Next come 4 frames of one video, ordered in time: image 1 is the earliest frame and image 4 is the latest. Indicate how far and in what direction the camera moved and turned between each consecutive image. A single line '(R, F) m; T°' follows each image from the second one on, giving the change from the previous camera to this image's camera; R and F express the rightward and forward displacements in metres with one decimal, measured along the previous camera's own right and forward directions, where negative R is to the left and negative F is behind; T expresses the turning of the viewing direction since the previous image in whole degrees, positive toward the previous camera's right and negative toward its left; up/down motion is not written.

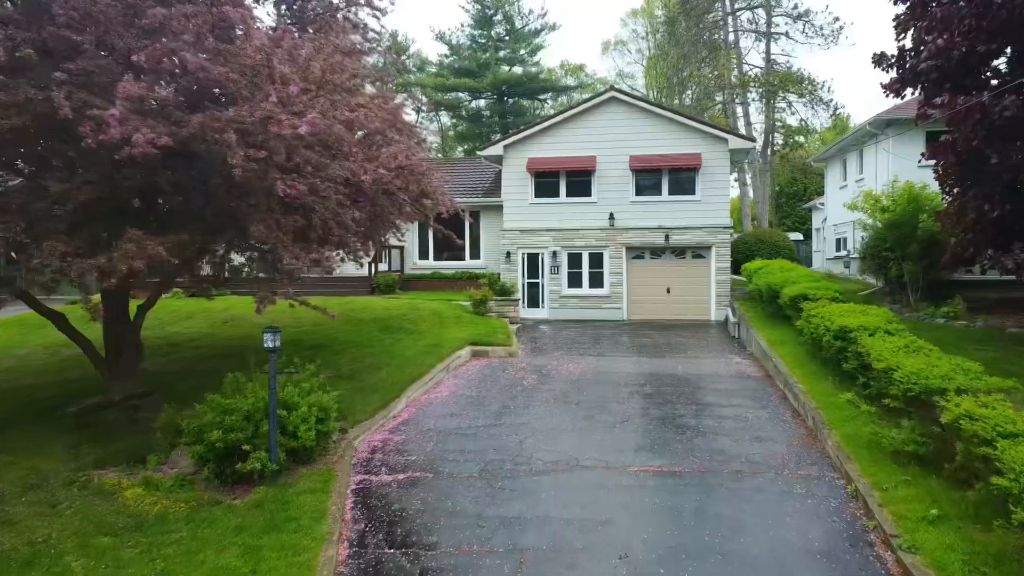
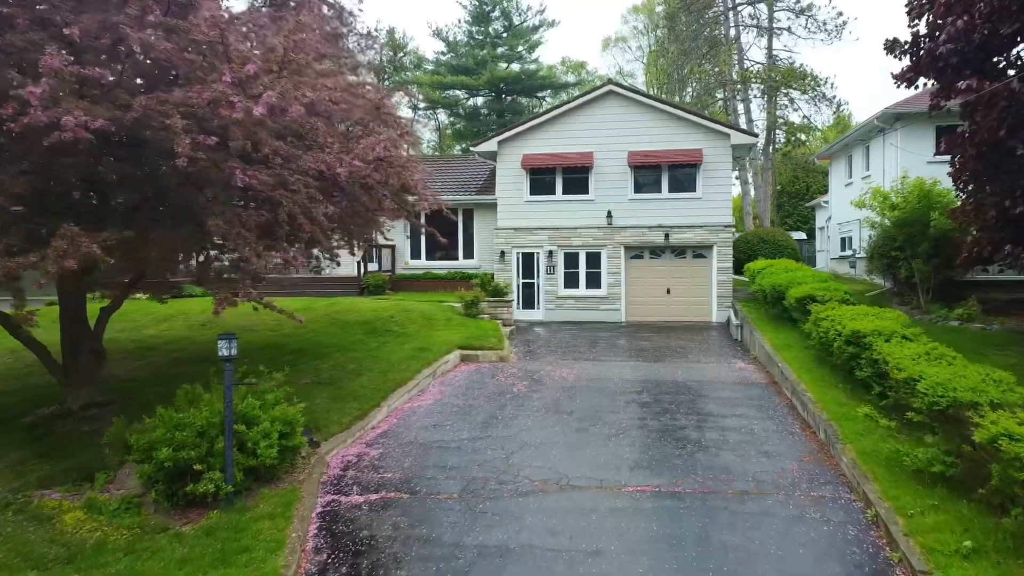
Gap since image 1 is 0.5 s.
(+0.1, +0.6) m; 0°
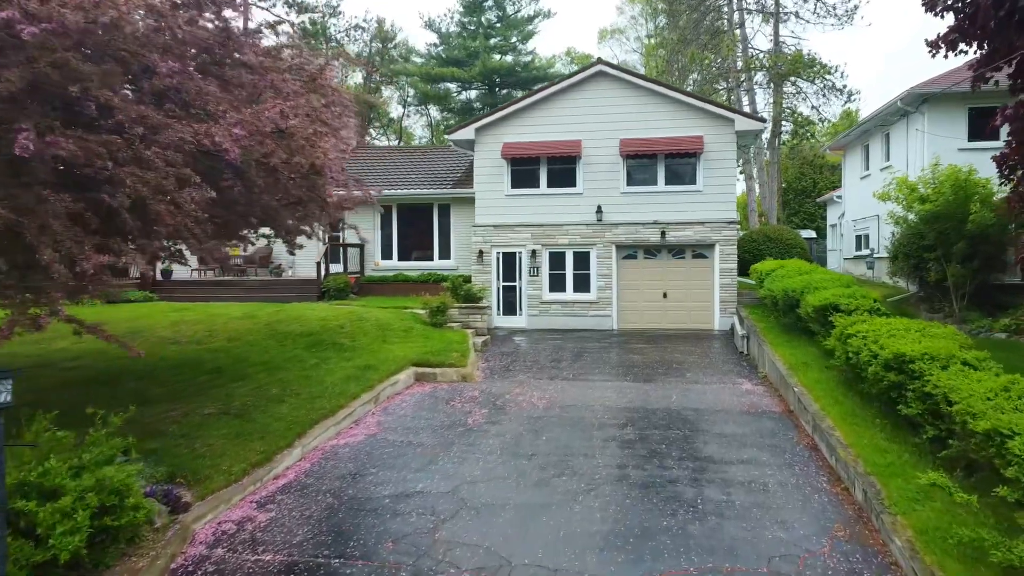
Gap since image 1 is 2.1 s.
(+0.5, +1.8) m; 0°
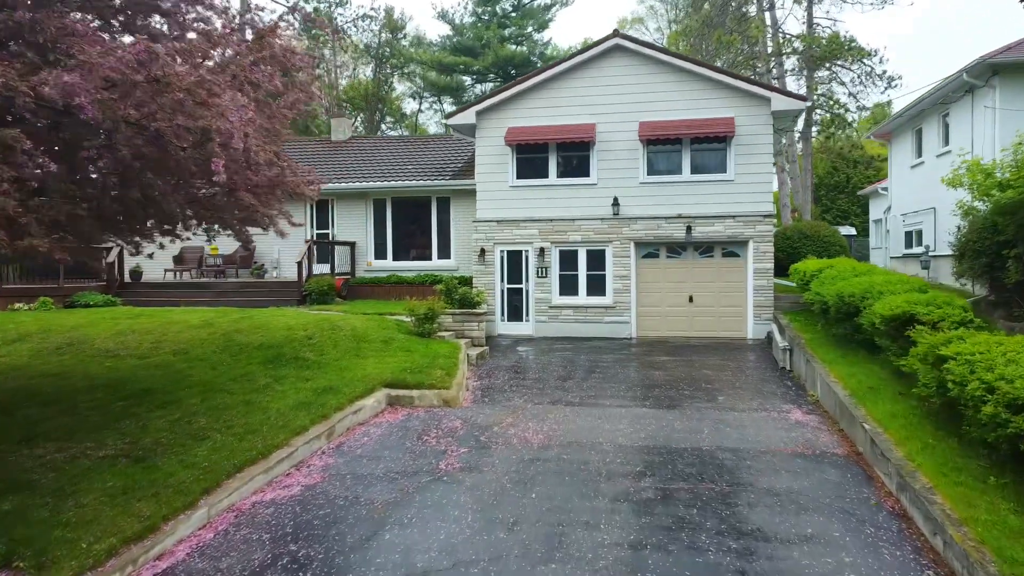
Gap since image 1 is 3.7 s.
(+0.3, +1.8) m; -2°
